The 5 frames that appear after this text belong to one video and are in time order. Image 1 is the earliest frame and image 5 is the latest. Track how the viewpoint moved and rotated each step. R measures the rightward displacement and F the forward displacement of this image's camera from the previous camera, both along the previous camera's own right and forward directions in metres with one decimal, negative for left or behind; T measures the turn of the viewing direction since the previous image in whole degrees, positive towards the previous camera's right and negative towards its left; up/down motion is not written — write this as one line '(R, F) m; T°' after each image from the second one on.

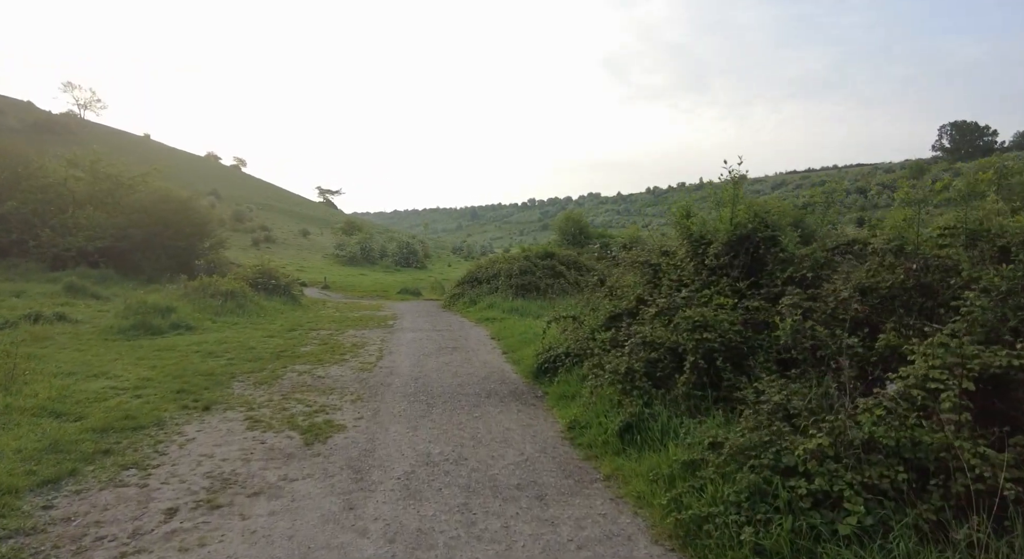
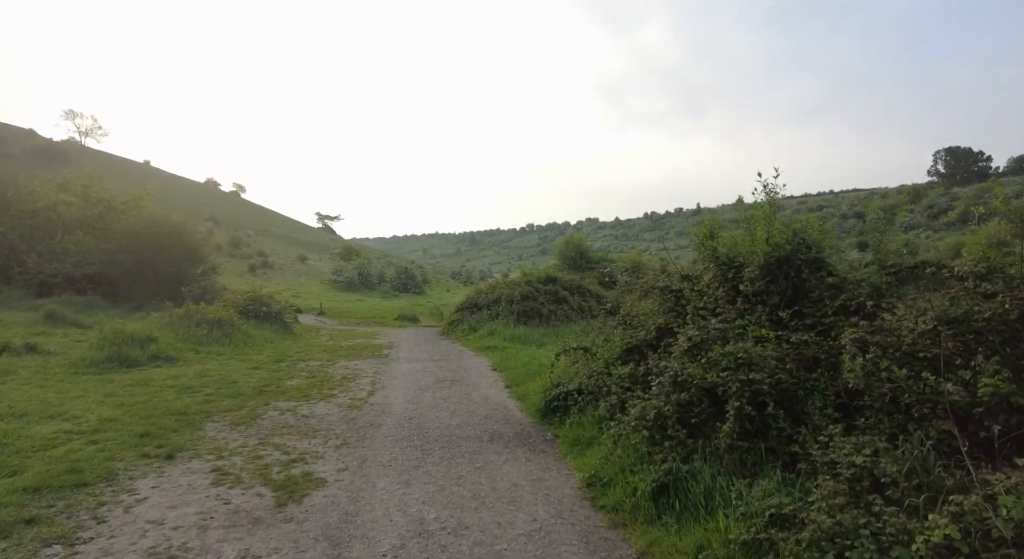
(-0.1, +0.8) m; 0°
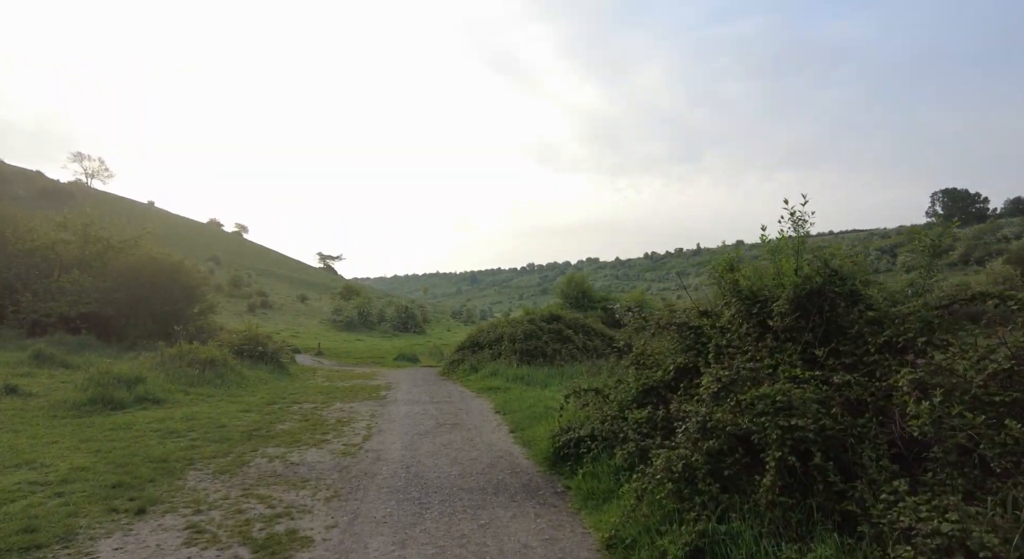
(-0.1, +0.4) m; 0°
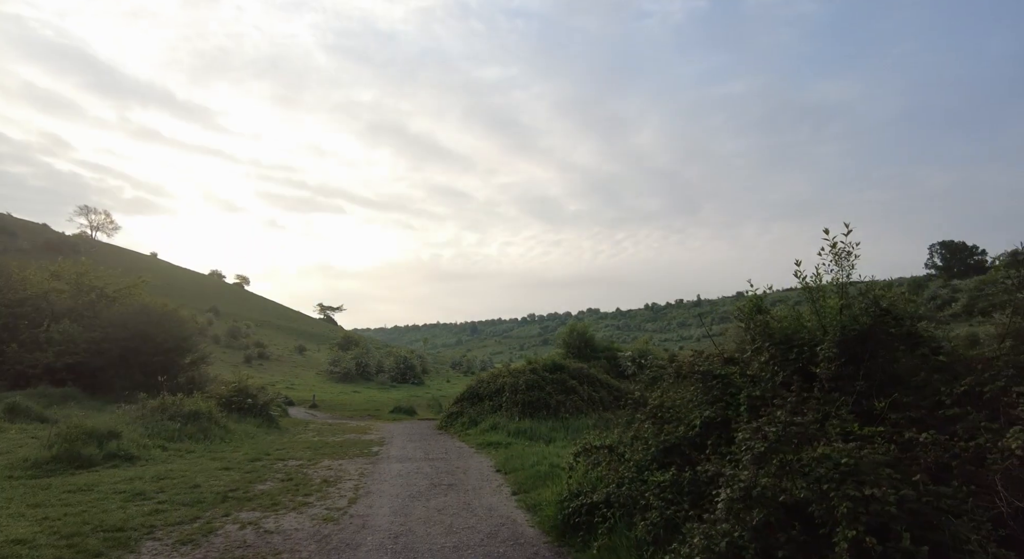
(0.0, +0.7) m; 0°
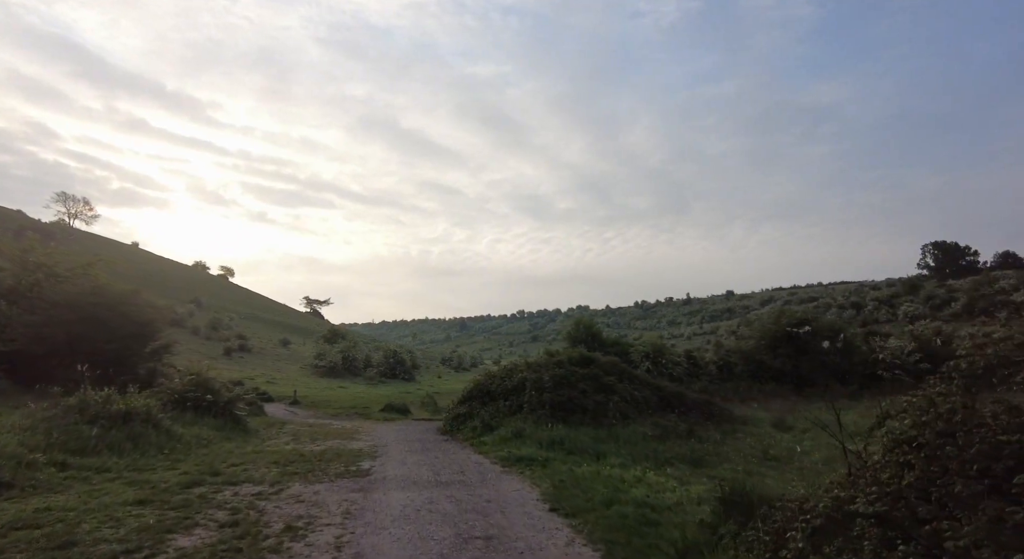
(-1.1, +3.8) m; +1°
